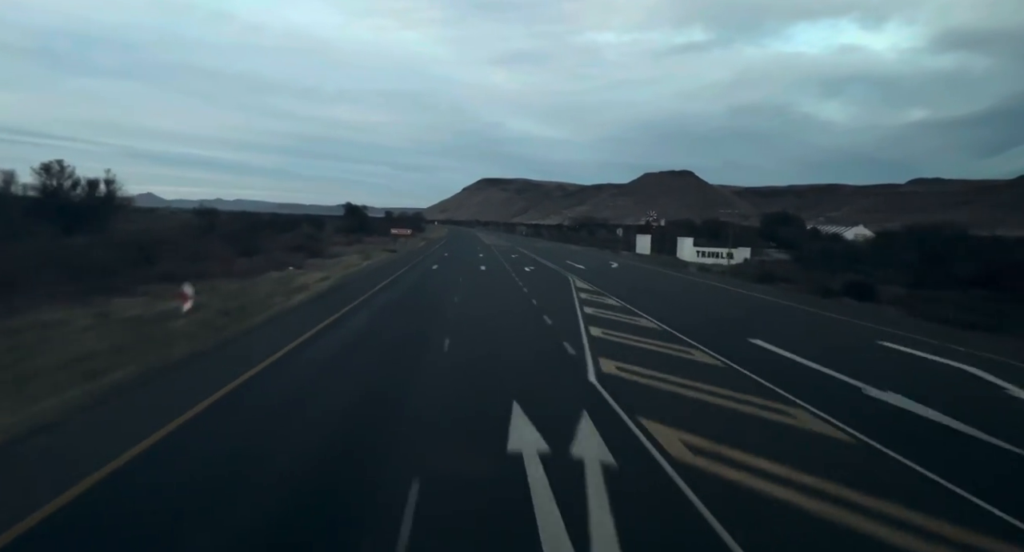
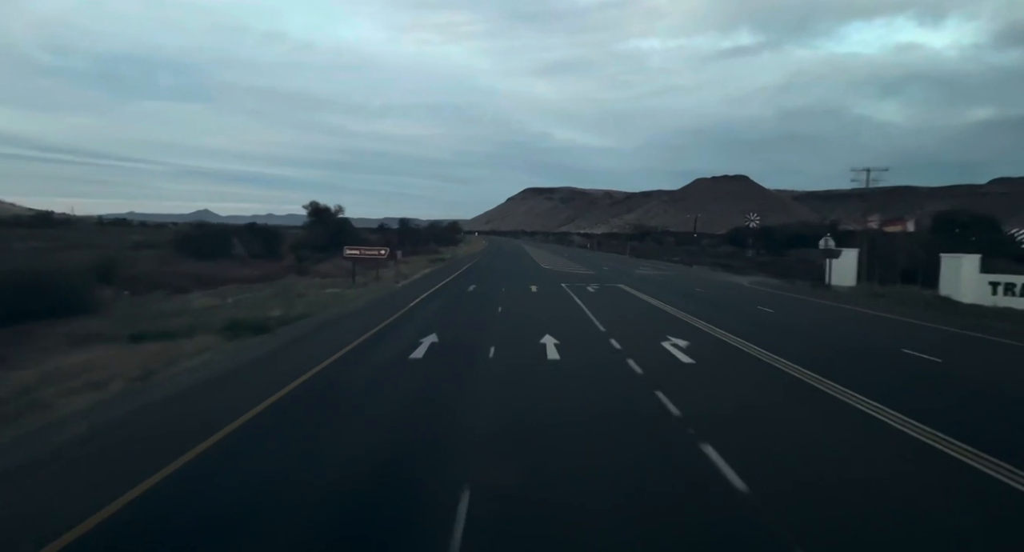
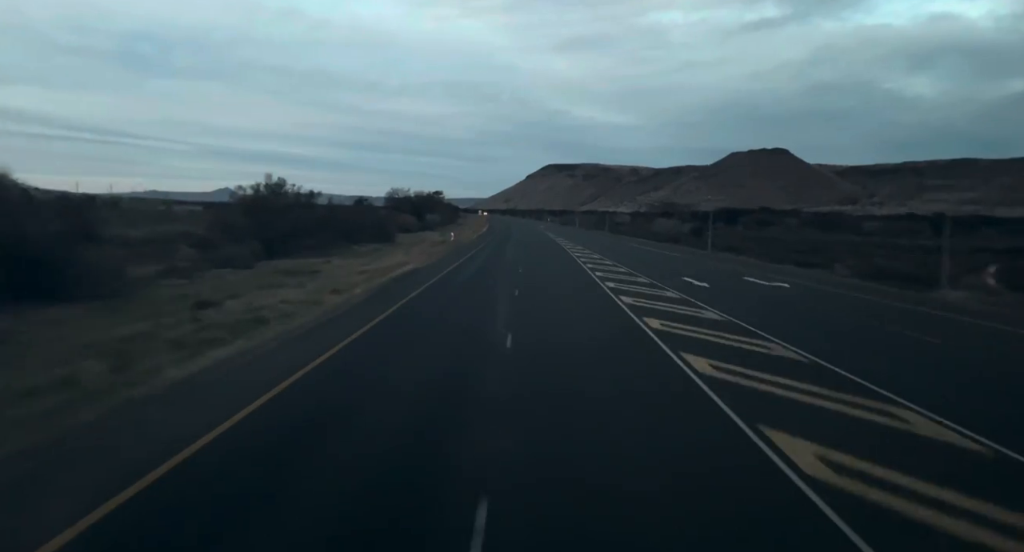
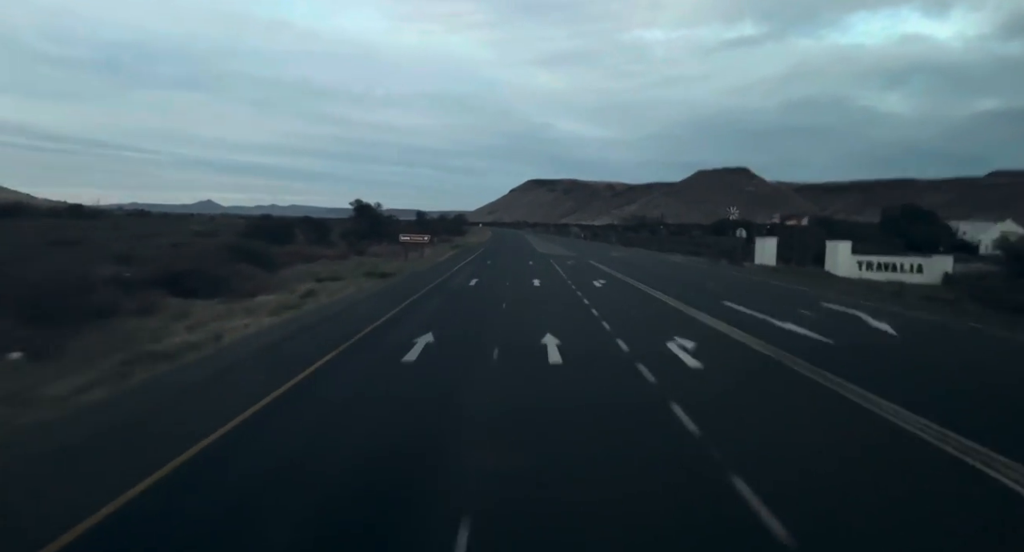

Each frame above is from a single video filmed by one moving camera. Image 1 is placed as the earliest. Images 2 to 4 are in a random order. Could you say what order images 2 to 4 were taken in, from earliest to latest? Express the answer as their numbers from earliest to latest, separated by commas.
4, 2, 3
